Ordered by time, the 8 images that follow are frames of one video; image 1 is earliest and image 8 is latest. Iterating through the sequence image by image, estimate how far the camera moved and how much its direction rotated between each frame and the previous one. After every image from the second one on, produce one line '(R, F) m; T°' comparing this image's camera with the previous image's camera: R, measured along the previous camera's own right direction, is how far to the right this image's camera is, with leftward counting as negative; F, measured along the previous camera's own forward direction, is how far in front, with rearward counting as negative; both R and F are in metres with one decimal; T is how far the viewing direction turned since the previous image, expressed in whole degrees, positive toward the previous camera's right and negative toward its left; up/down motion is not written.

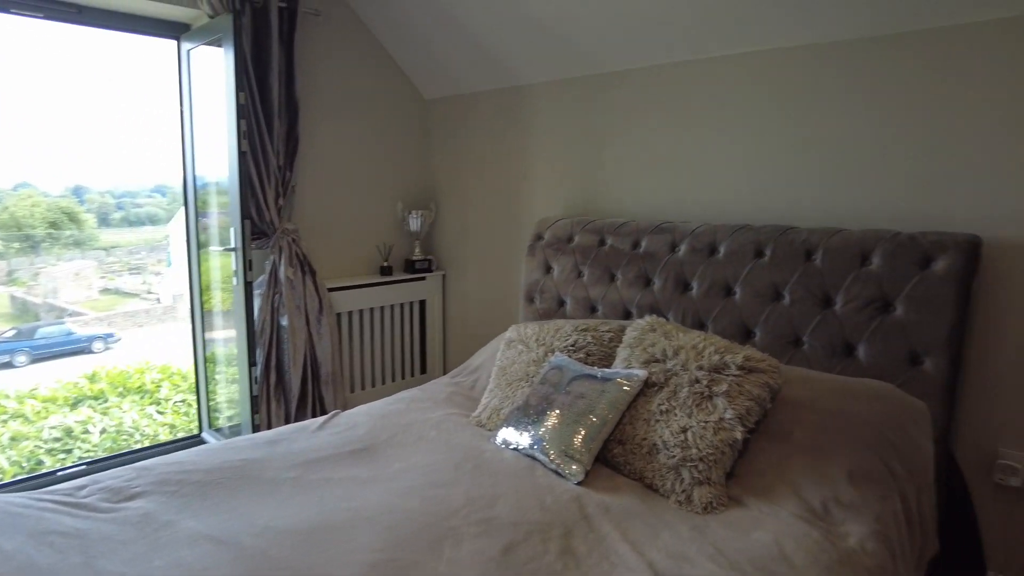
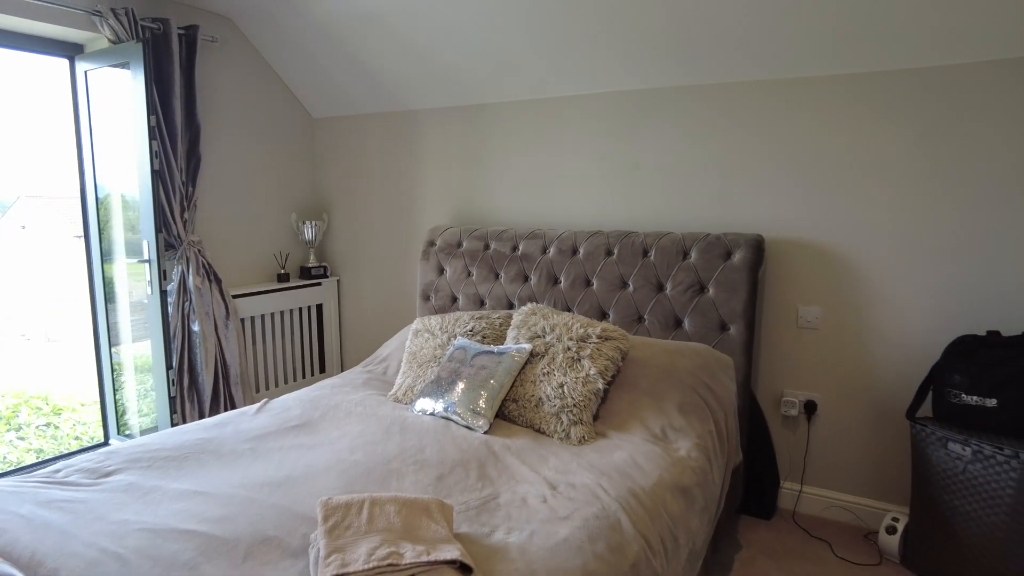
(-0.2, -0.4) m; +12°
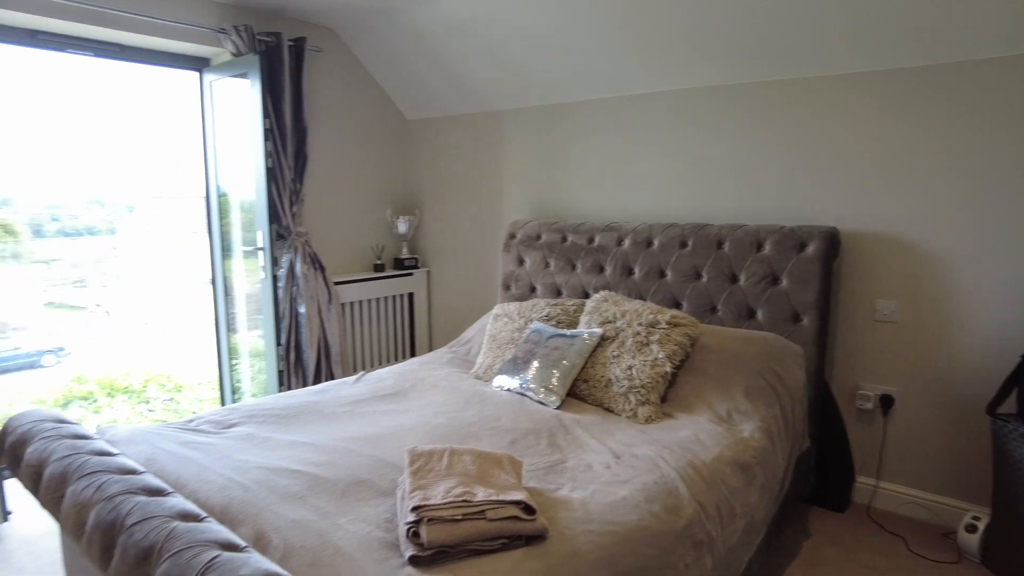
(0.0, -0.2) m; -8°
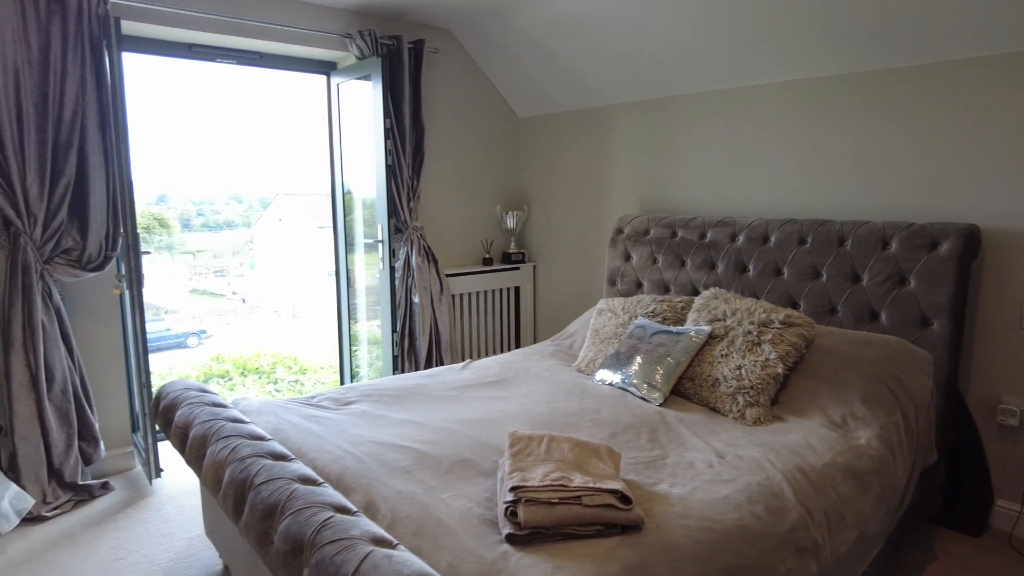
(0.0, 0.0) m; -9°
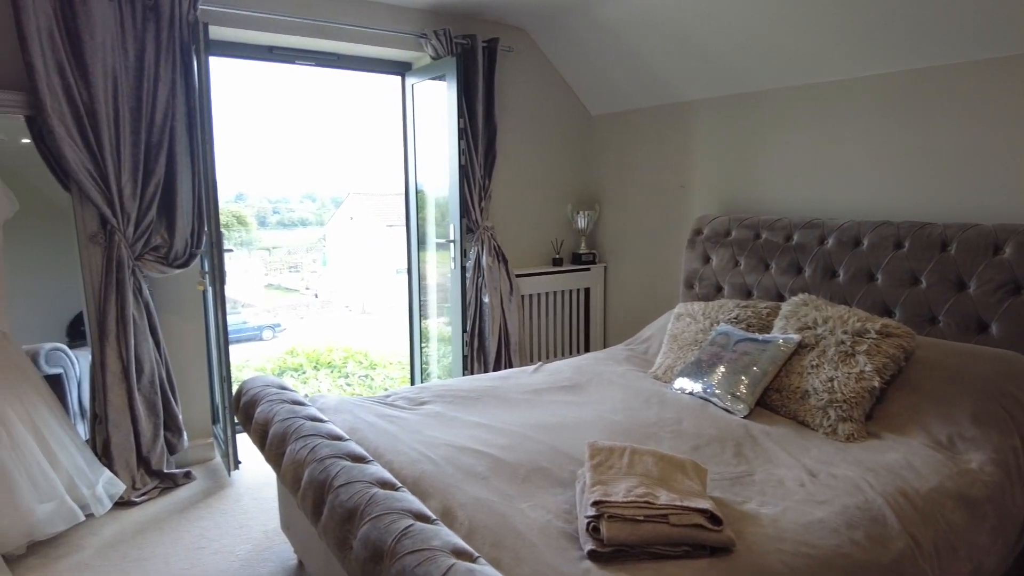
(0.0, 0.0) m; -6°
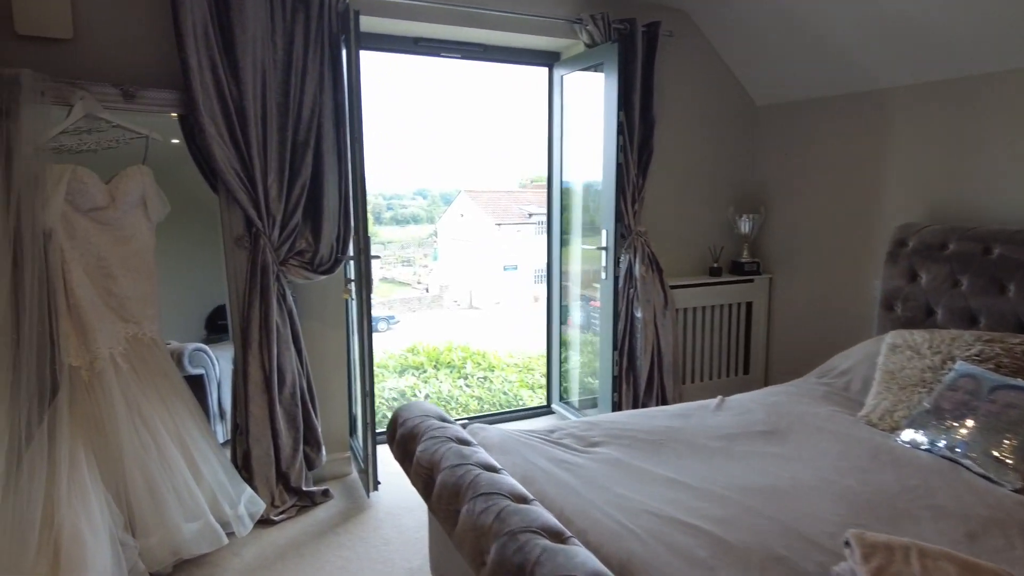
(-0.3, +0.3) m; -9°
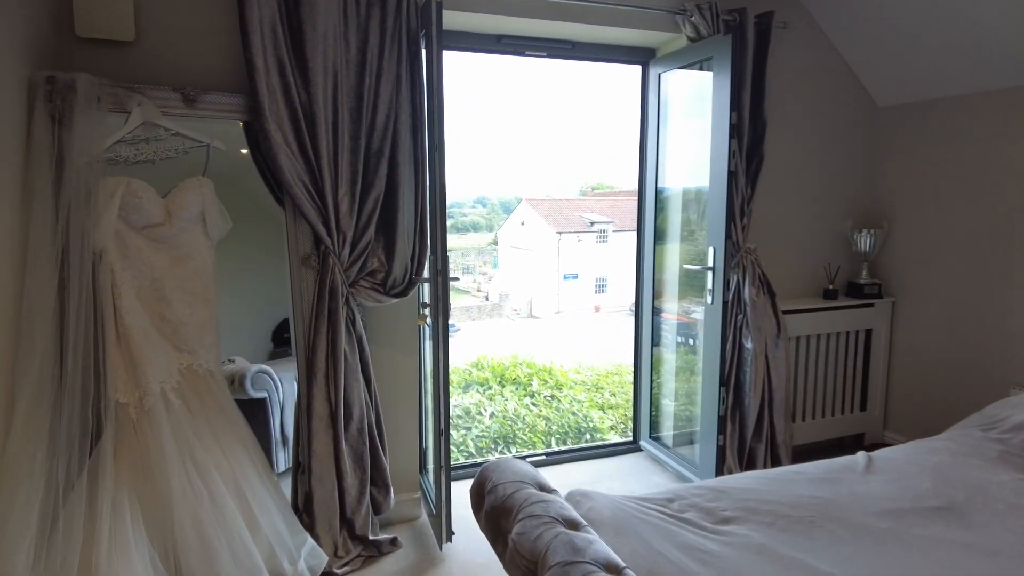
(-0.1, +0.3) m; -5°
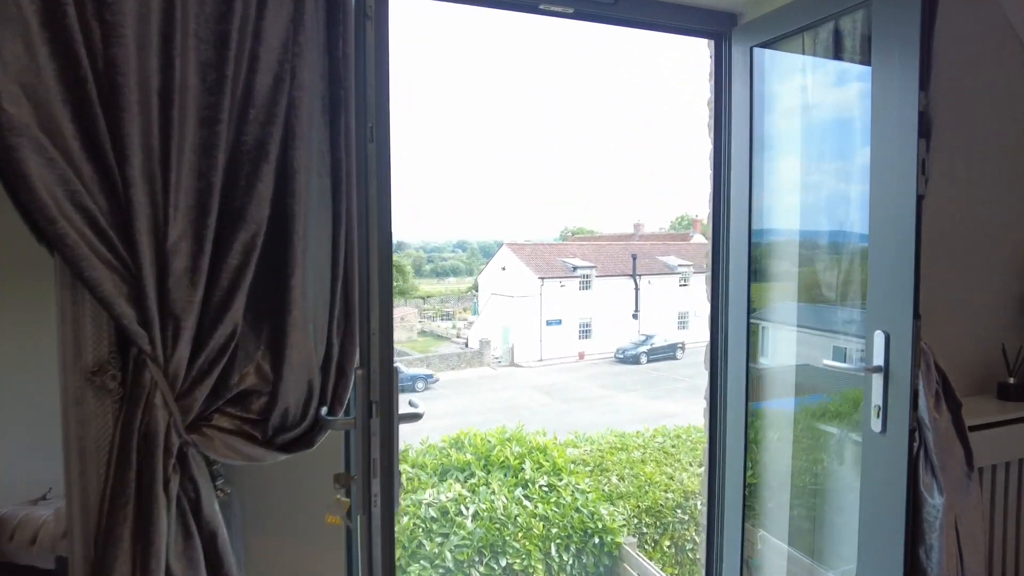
(-0.1, +1.2) m; +2°
